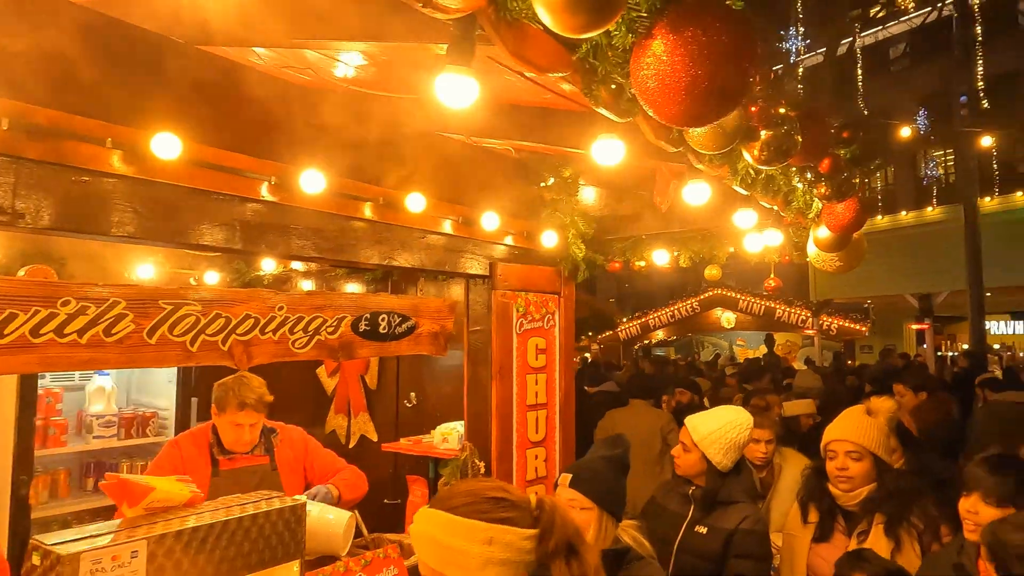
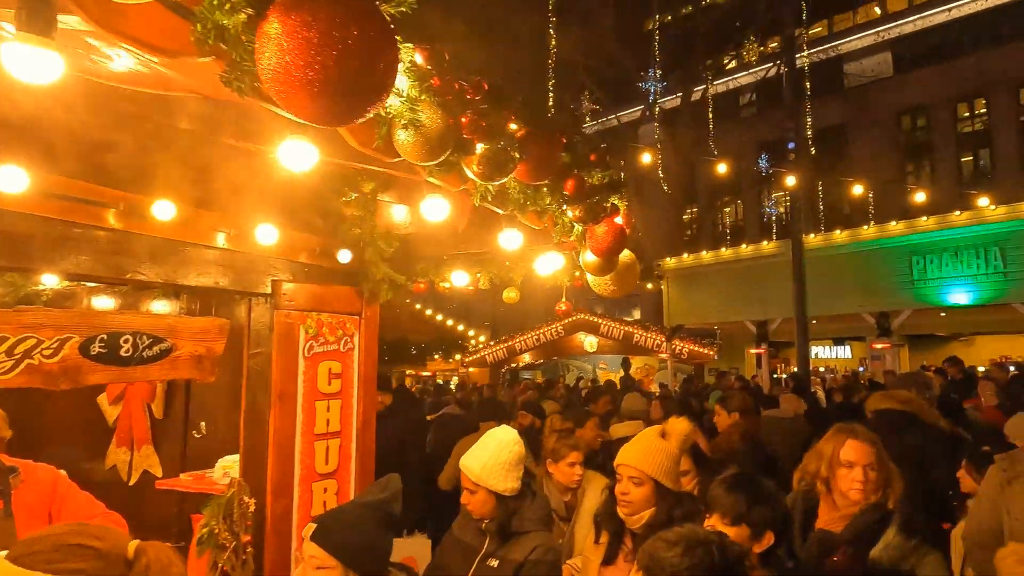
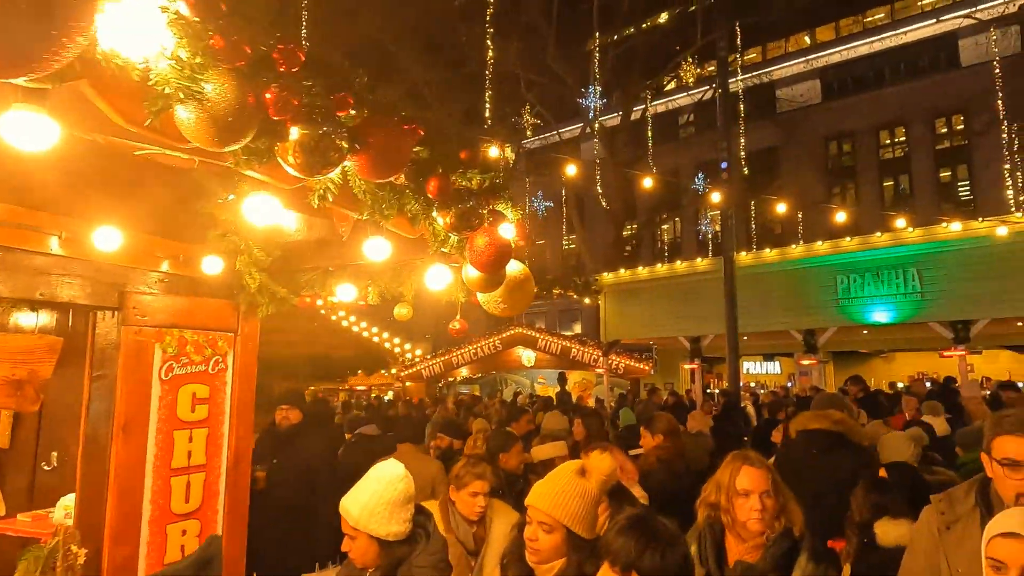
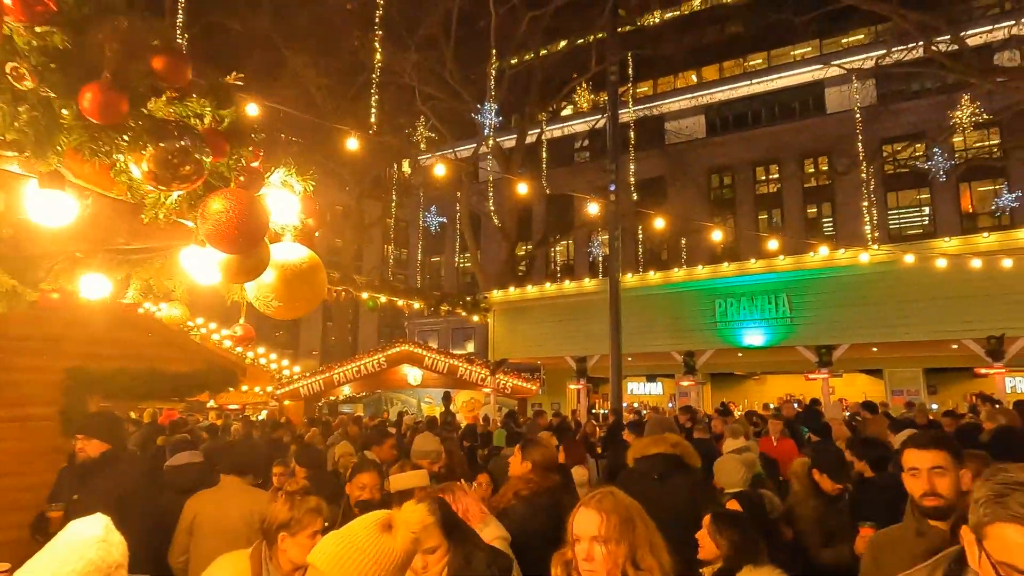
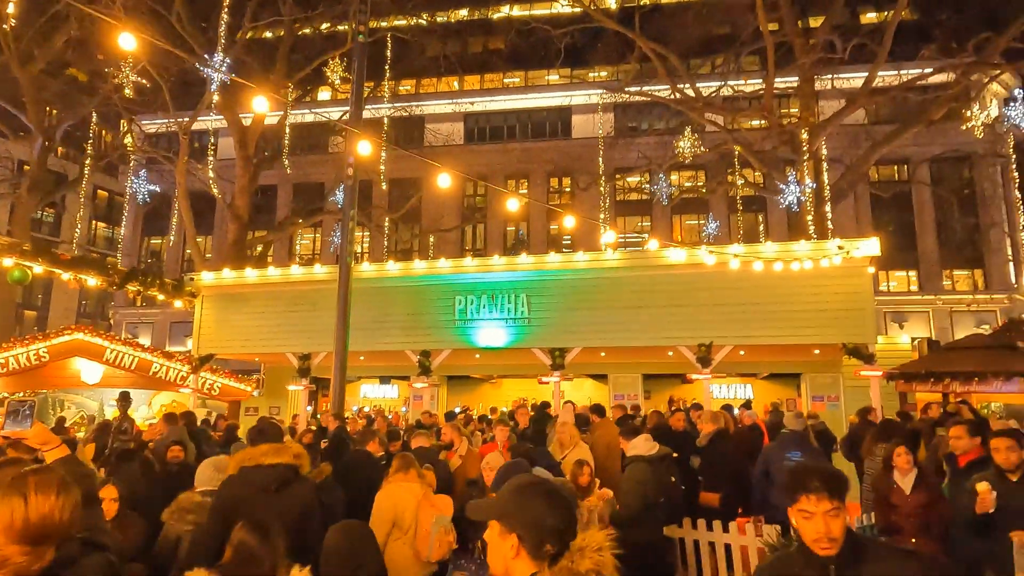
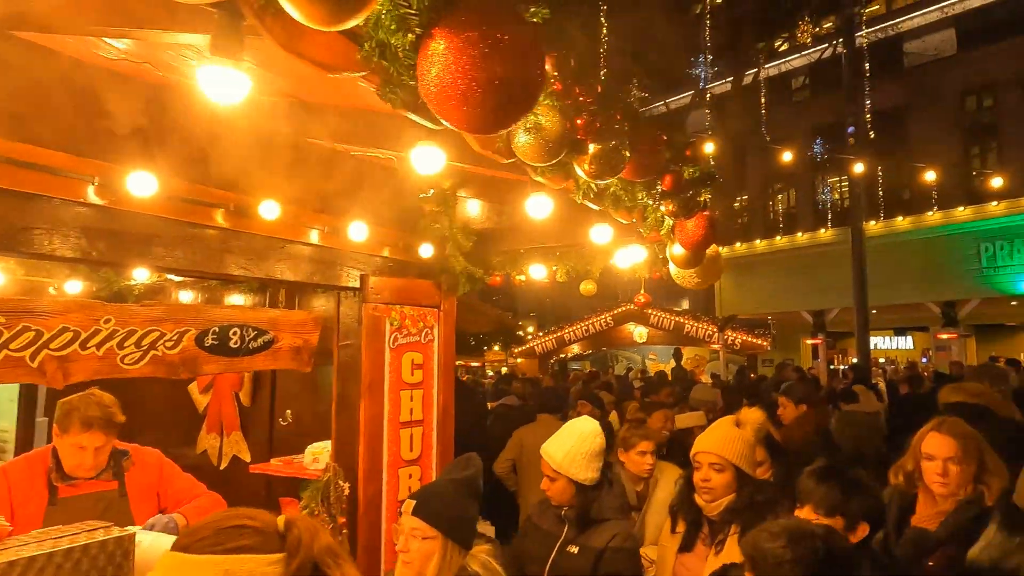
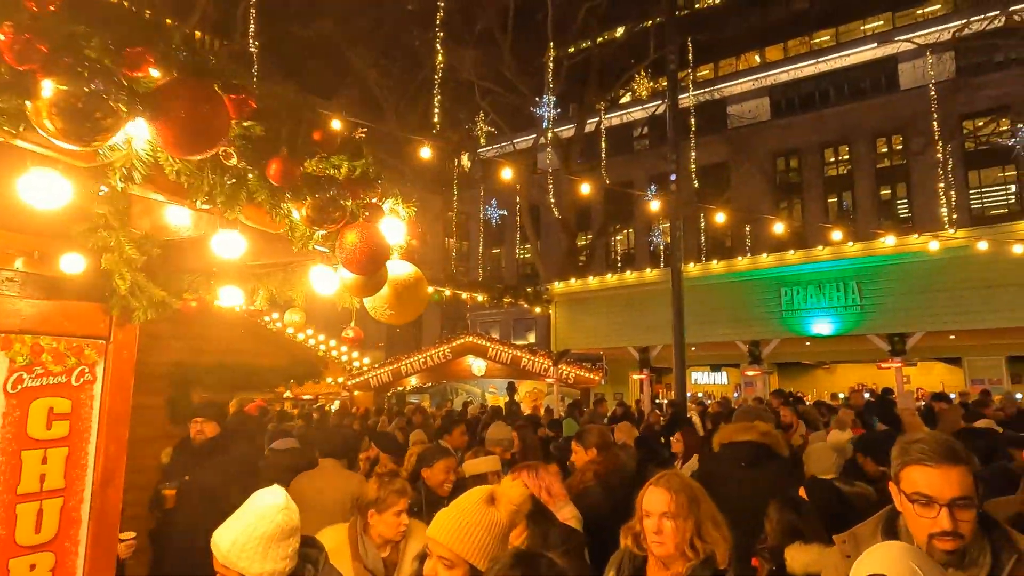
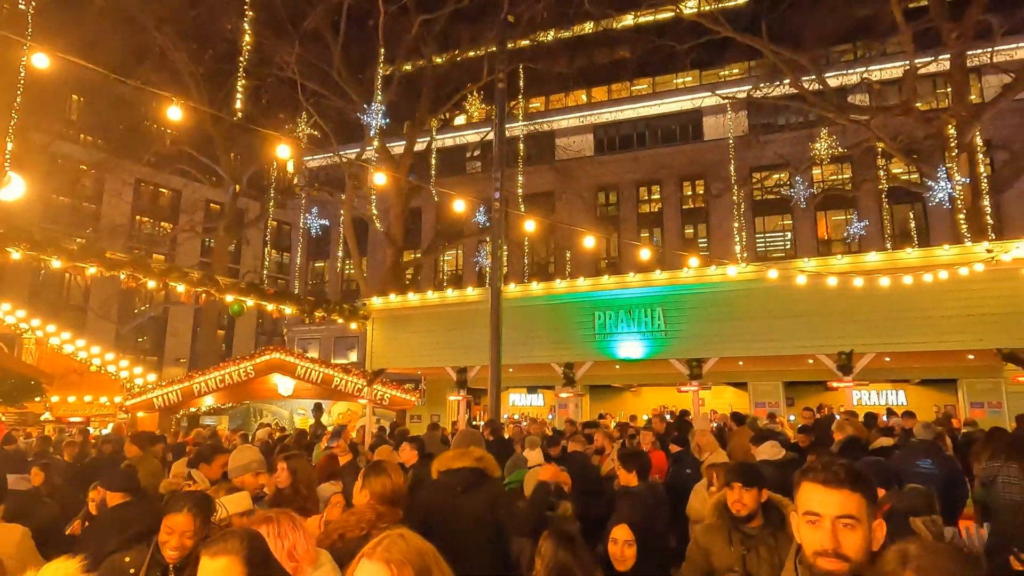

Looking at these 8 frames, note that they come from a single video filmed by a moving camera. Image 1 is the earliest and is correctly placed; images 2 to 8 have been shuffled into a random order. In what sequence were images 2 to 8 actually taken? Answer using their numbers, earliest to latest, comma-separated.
6, 2, 3, 7, 4, 8, 5
